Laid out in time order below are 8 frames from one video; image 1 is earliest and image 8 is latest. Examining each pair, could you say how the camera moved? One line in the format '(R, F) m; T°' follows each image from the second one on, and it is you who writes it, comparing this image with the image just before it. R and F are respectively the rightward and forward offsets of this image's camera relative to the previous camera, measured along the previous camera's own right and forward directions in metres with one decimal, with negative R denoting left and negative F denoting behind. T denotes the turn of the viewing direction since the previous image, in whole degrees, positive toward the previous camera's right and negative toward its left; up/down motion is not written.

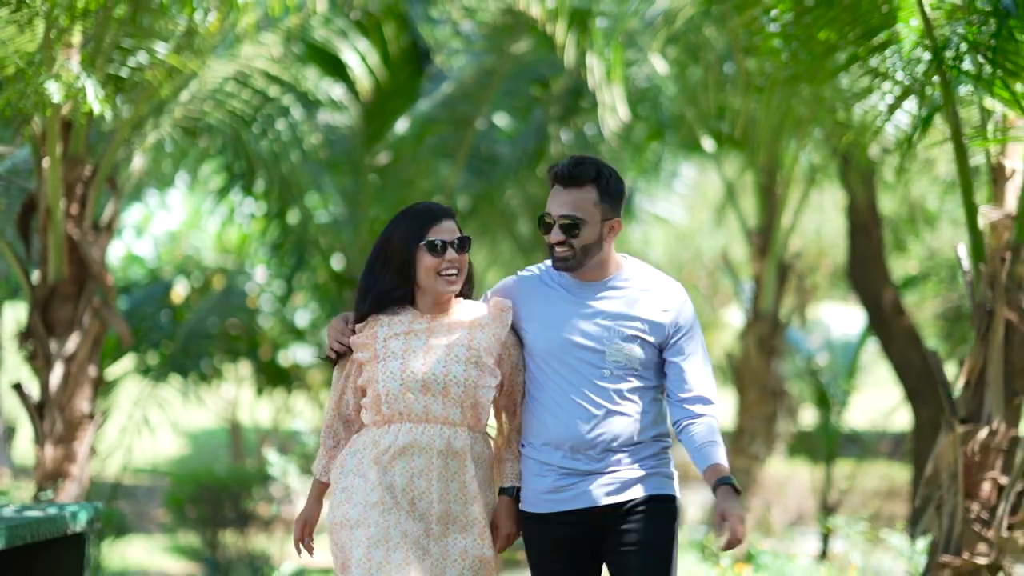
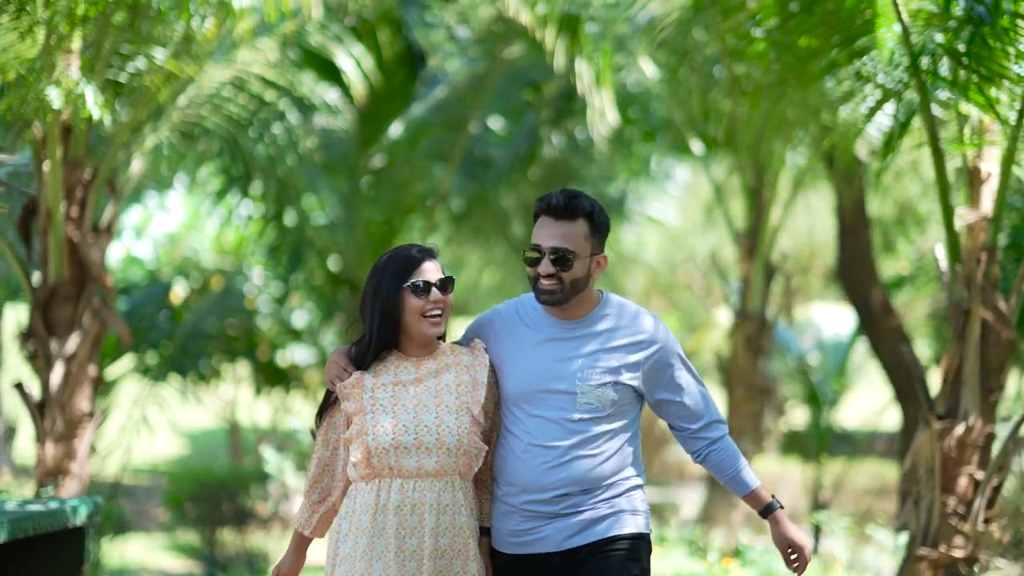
(0.0, -0.2) m; 0°
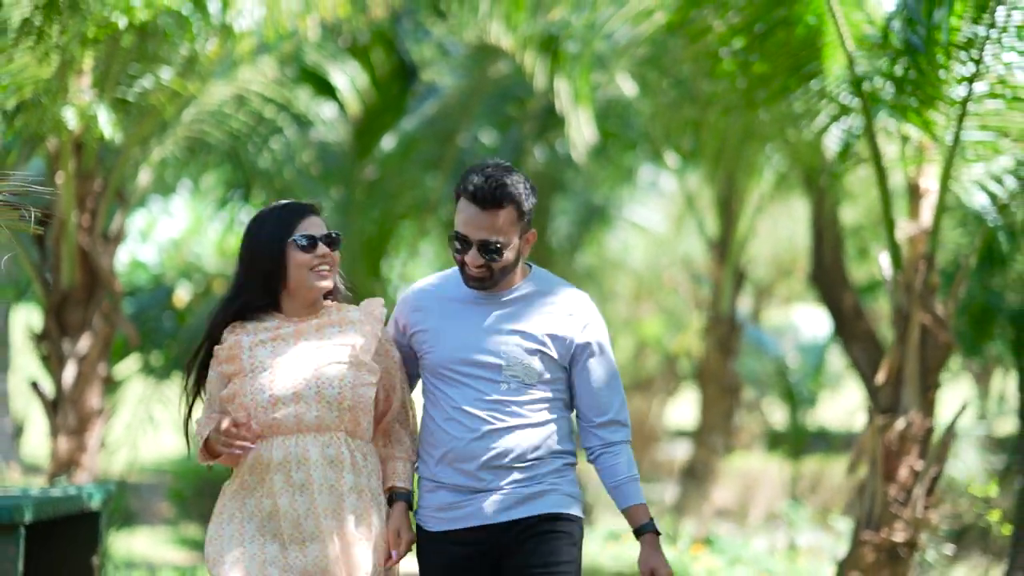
(+0.1, -0.5) m; 0°
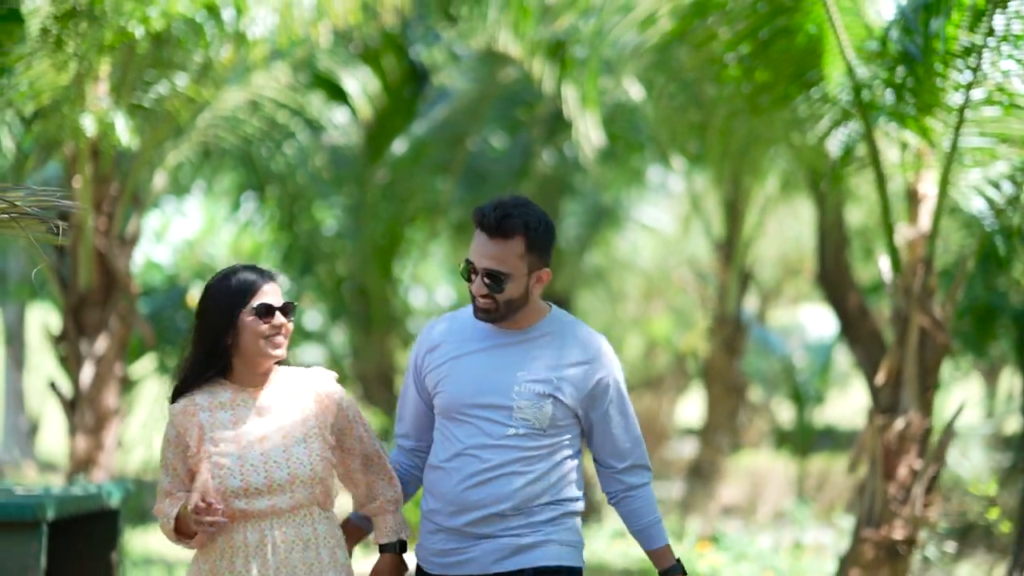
(0.0, -0.2) m; 0°
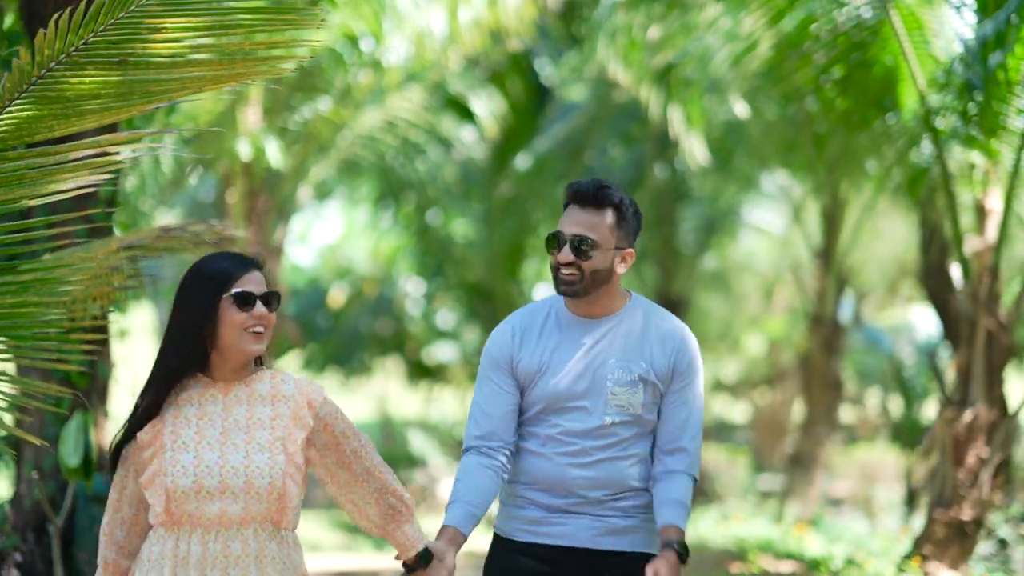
(+0.1, -0.8) m; -4°
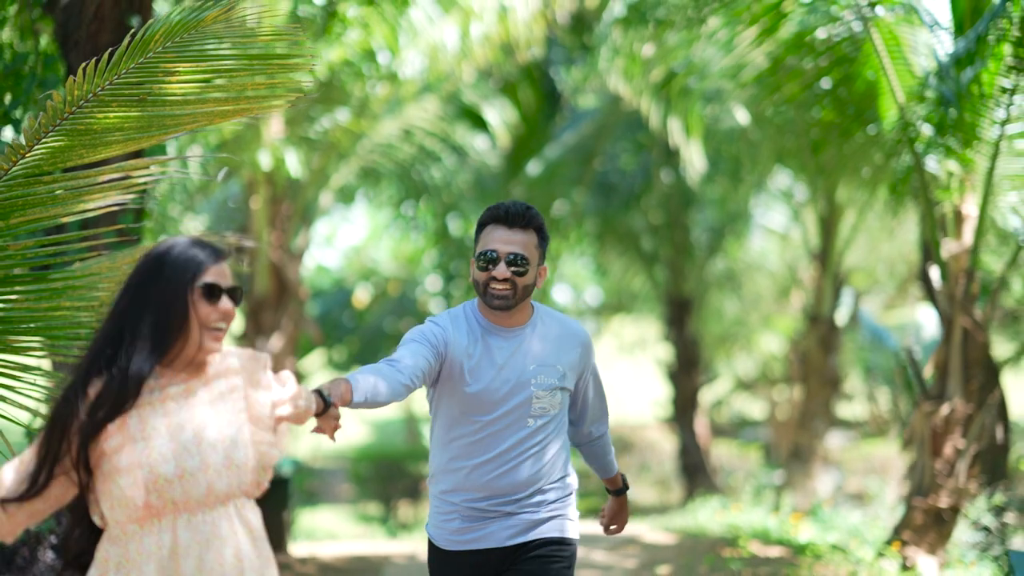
(+0.1, -0.5) m; -1°
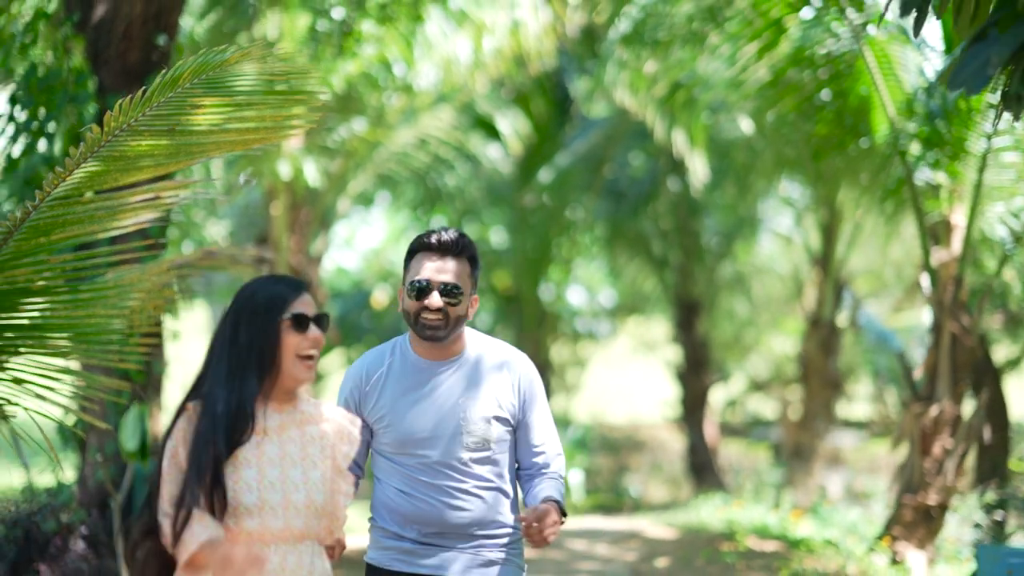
(+0.1, -0.4) m; -1°
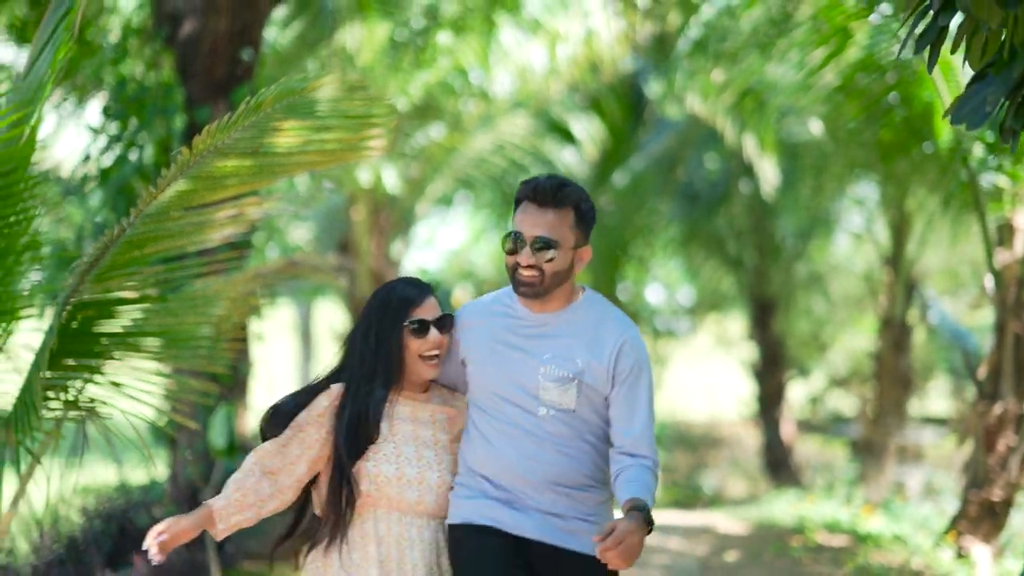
(0.0, -0.3) m; -2°
